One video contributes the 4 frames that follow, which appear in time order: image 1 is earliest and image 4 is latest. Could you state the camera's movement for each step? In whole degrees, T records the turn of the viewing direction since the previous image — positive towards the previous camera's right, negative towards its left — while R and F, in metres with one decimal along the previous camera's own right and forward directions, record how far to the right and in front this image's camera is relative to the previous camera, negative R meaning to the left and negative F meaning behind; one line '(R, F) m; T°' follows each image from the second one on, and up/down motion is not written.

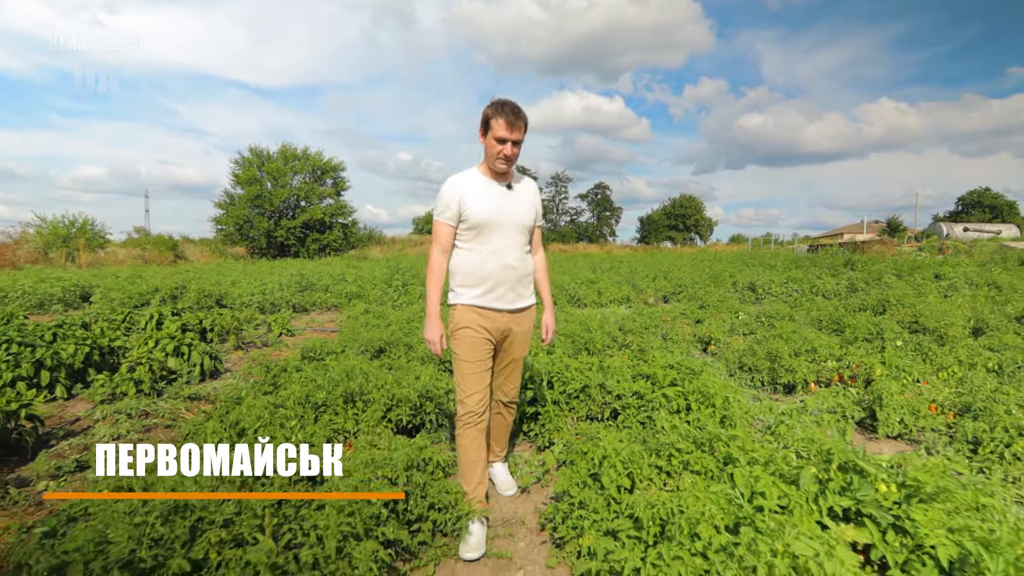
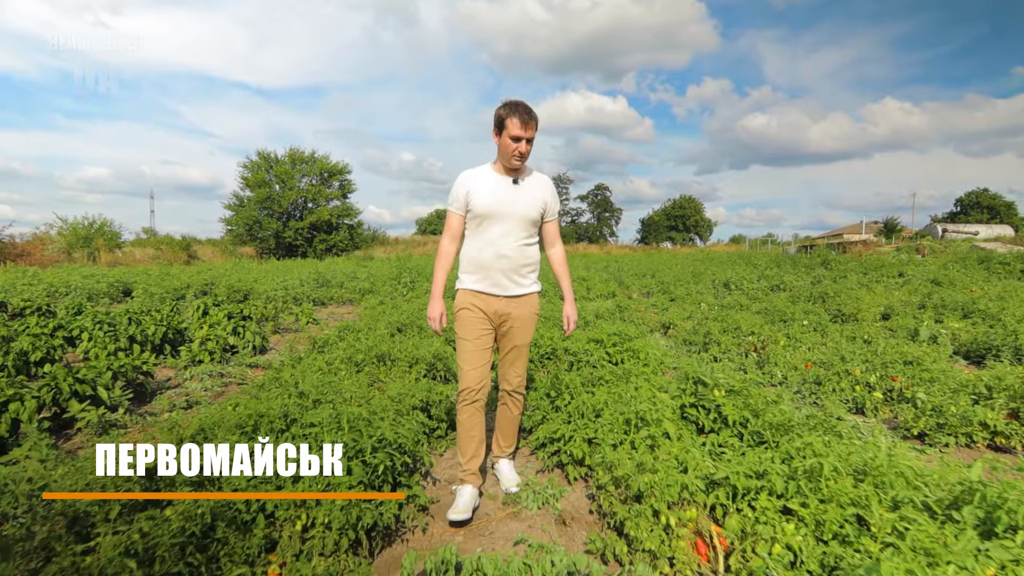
(+0.2, -1.5) m; 0°
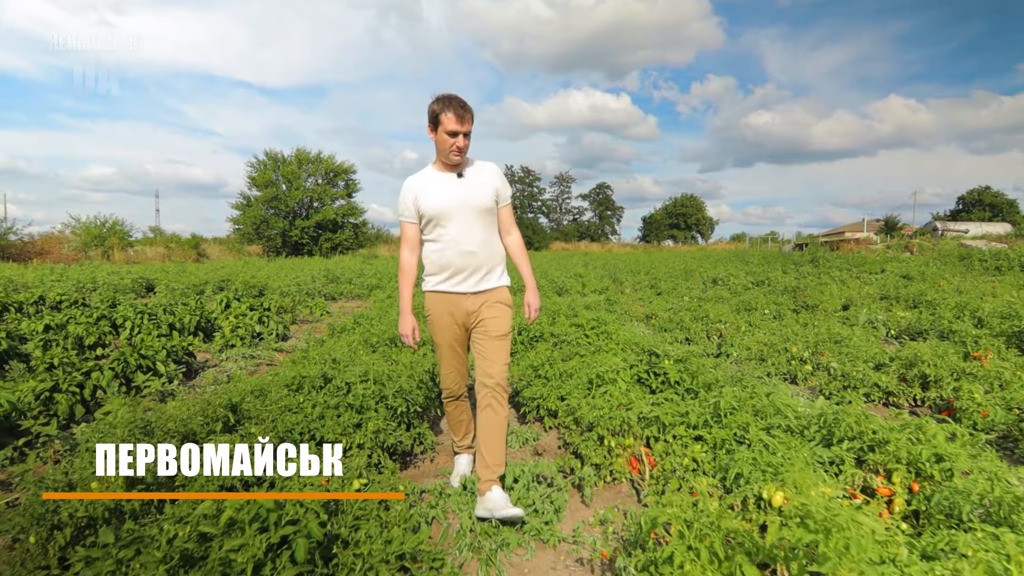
(+0.1, -0.9) m; 0°
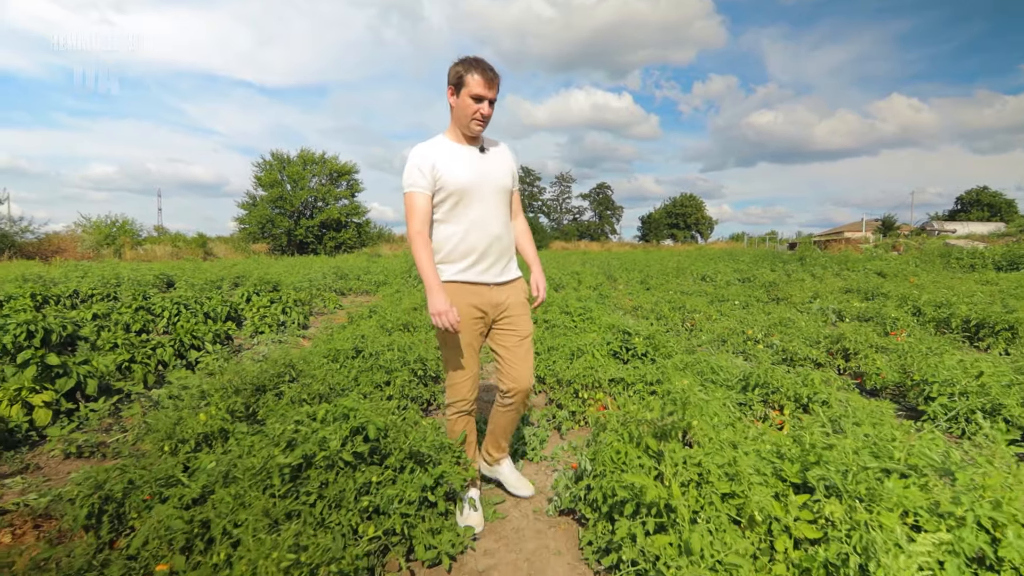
(0.0, -0.9) m; 0°
